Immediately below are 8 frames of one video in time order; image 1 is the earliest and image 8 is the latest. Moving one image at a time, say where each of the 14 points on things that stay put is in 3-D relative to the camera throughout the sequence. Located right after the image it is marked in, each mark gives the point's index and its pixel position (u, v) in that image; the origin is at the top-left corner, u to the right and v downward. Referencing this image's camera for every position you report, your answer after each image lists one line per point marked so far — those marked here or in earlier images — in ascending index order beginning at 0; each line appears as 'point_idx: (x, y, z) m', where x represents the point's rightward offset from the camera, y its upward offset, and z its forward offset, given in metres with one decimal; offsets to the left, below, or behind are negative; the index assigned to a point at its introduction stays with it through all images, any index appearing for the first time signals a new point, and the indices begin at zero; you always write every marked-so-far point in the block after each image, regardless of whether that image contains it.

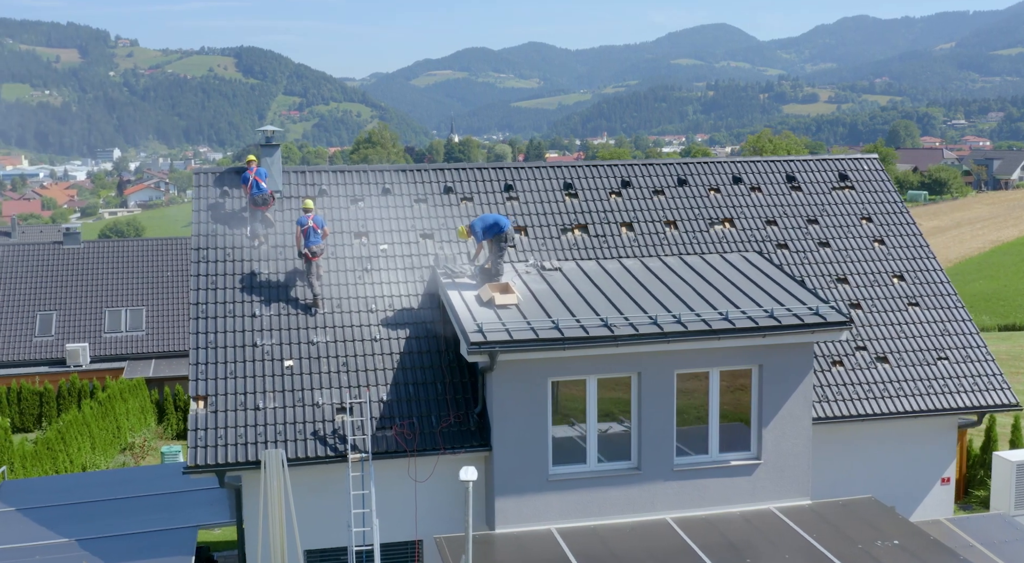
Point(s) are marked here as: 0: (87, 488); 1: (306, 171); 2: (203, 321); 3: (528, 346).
0: (-7.6, -3.6, +18.5) m
1: (-3.8, +2.0, +19.2) m
2: (-4.8, -0.6, +16.4) m
3: (+0.2, -0.9, +14.9) m
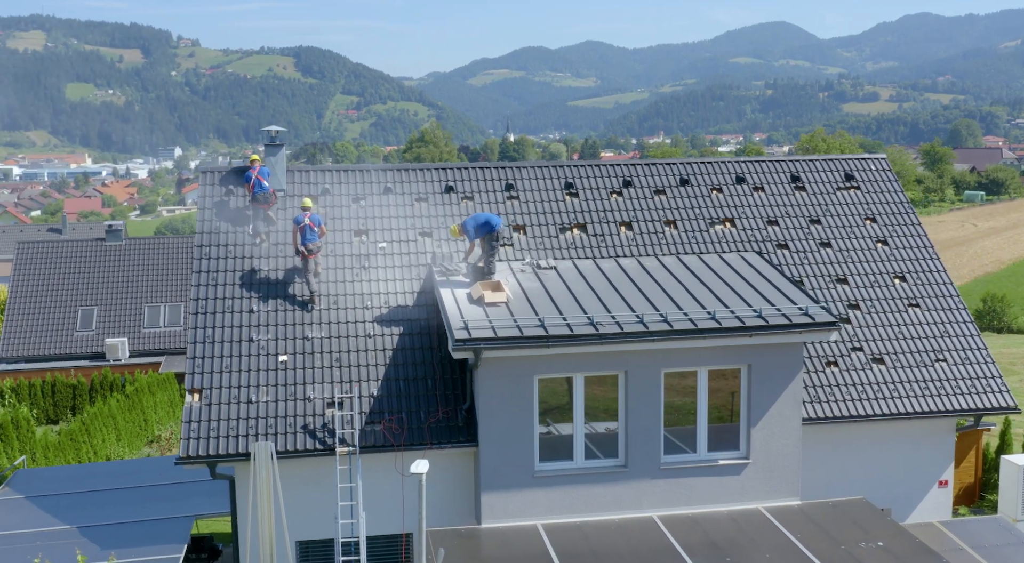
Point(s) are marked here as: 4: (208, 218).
0: (-7.6, -3.5, +19.1) m
1: (-3.8, +2.1, +19.5) m
2: (-5.0, -0.6, +16.8) m
3: (0.0, -0.9, +15.1) m
4: (-5.3, +1.1, +18.4) m
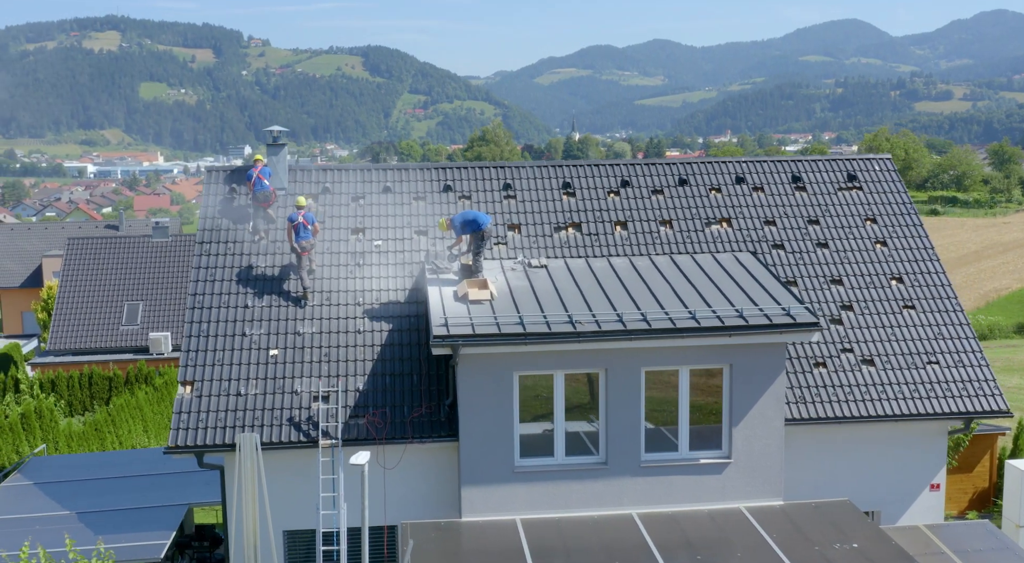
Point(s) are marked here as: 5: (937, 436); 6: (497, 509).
0: (-7.7, -3.4, +19.7) m
1: (-3.8, +2.1, +20.0) m
2: (-5.2, -0.5, +17.3) m
3: (-0.3, -0.8, +15.4) m
4: (-5.4, +1.2, +18.9) m
5: (+7.0, -2.6, +17.3) m
6: (-0.2, -3.4, +15.9) m
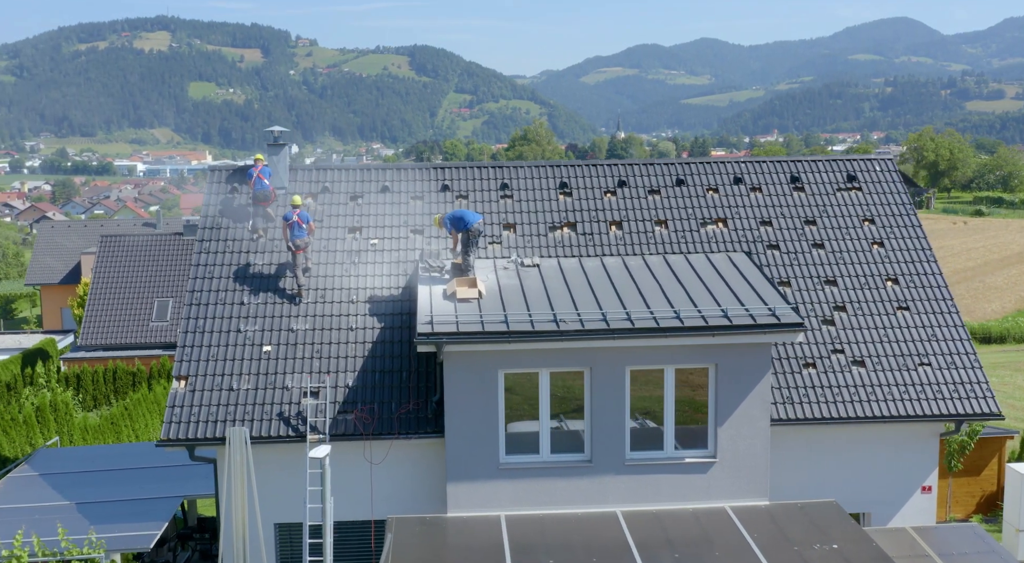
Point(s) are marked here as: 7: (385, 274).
0: (-7.8, -3.3, +20.2) m
1: (-3.9, +2.2, +20.3) m
2: (-5.3, -0.4, +17.7) m
3: (-0.6, -0.8, +15.6) m
4: (-5.5, +1.3, +19.3) m
5: (+6.8, -2.6, +17.2) m
6: (-0.5, -3.4, +16.1) m
7: (-2.2, +0.1, +18.4) m
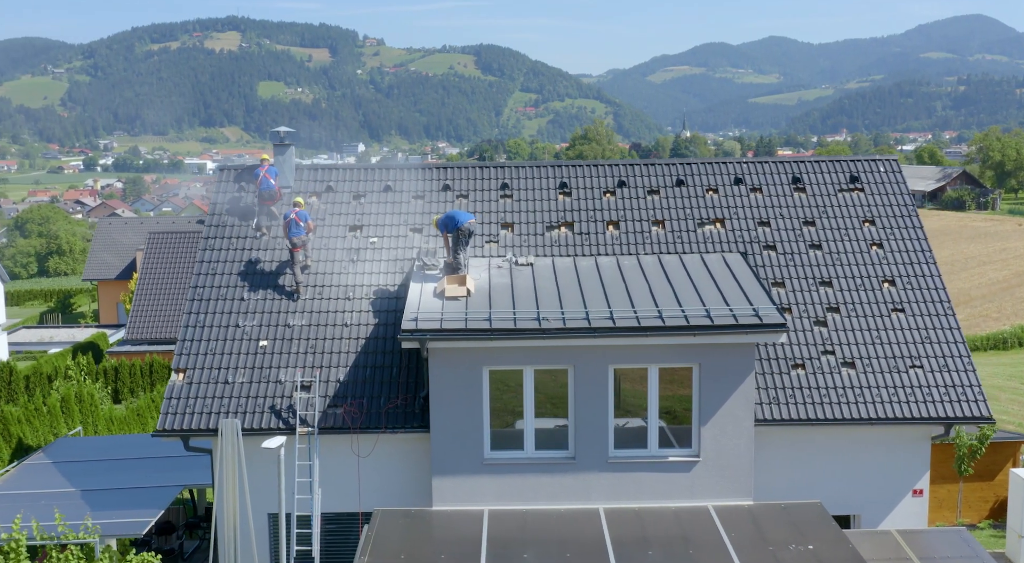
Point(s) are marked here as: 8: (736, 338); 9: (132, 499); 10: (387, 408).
0: (-7.8, -3.3, +20.9) m
1: (-3.9, +2.2, +20.8) m
2: (-5.5, -0.4, +18.3) m
3: (-0.8, -0.8, +15.8) m
4: (-5.6, +1.3, +19.8) m
5: (+6.6, -2.6, +17.1) m
6: (-0.7, -3.4, +16.4) m
7: (-2.3, +0.2, +18.7) m
8: (+3.4, -0.9, +16.0) m
9: (-6.3, -3.6, +17.2) m
10: (-2.0, -2.0, +16.7) m
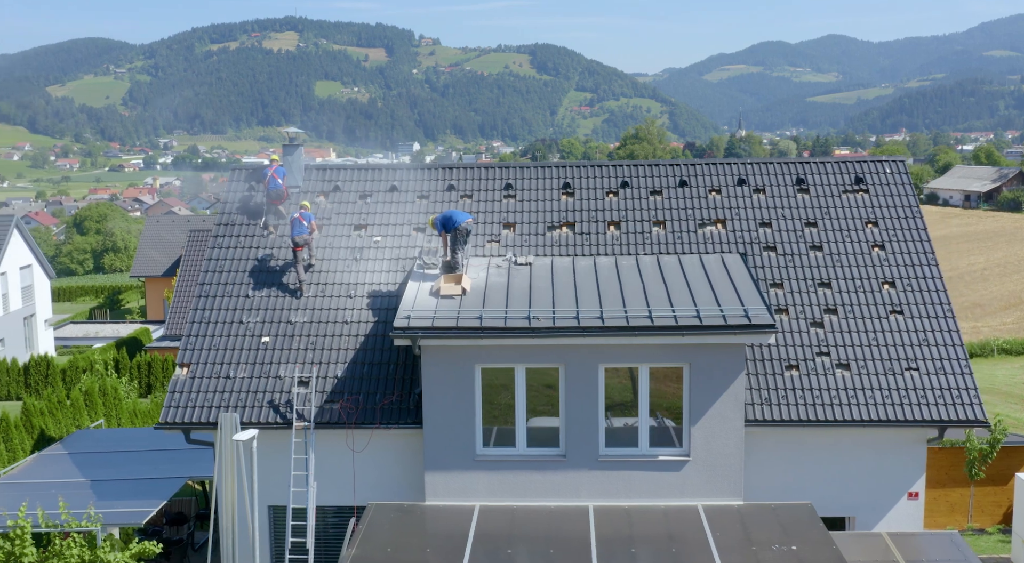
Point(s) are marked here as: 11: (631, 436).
0: (-7.7, -3.2, +21.5) m
1: (-3.8, +2.3, +21.1) m
2: (-5.5, -0.3, +18.7) m
3: (-1.0, -0.8, +16.1) m
4: (-5.5, +1.4, +20.3) m
5: (+6.5, -2.6, +17.0) m
6: (-0.9, -3.4, +16.6) m
7: (-2.3, +0.2, +19.1) m
8: (+3.3, -0.9, +16.1) m
9: (-6.3, -3.5, +17.7) m
10: (-2.1, -2.0, +17.0) m
11: (+1.9, -2.5, +16.7) m
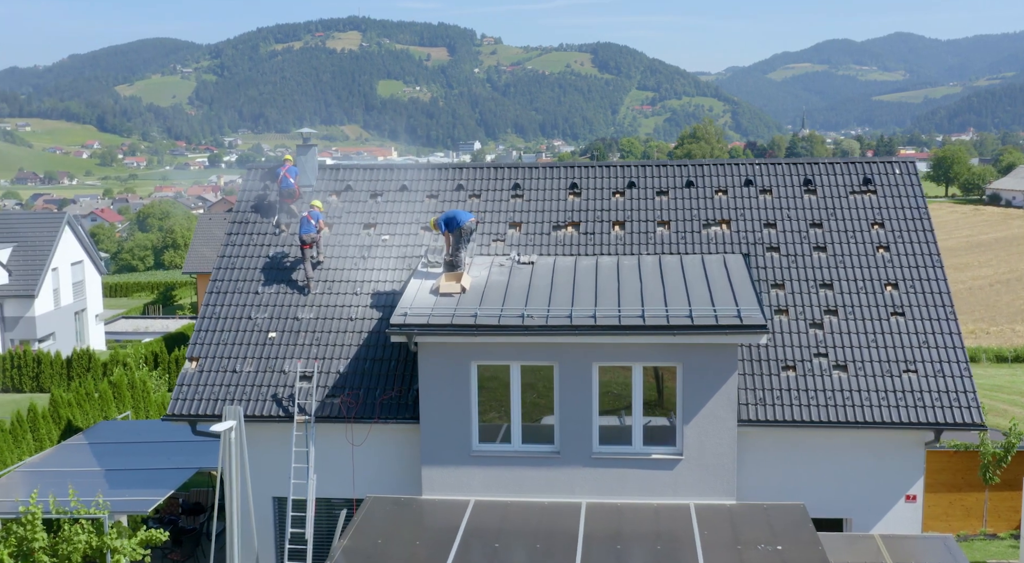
0: (-7.6, -3.1, +22.1) m
1: (-3.6, +2.3, +21.6) m
2: (-5.4, -0.3, +19.3) m
3: (-1.1, -0.8, +16.4) m
4: (-5.4, +1.4, +20.8) m
5: (+6.5, -2.7, +16.9) m
6: (-0.9, -3.4, +16.9) m
7: (-2.2, +0.2, +19.4) m
8: (+3.2, -0.9, +16.2) m
9: (-6.4, -3.5, +18.3) m
10: (-2.2, -2.0, +17.4) m
11: (+1.8, -2.5, +16.8) m
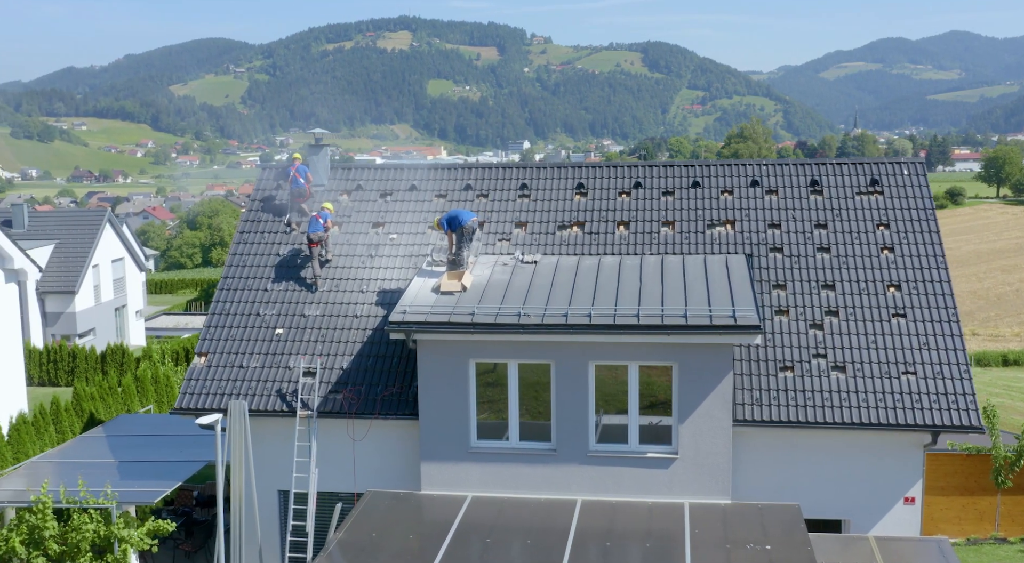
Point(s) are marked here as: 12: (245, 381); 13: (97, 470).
0: (-7.4, -3.0, +22.6) m
1: (-3.4, +2.4, +21.9) m
2: (-5.4, -0.2, +19.7) m
3: (-1.1, -0.7, +16.7) m
4: (-5.2, +1.5, +21.3) m
5: (+6.4, -2.7, +16.9) m
6: (-1.0, -3.3, +17.2) m
7: (-2.2, +0.3, +19.7) m
8: (+3.1, -0.9, +16.2) m
9: (-6.4, -3.4, +18.8) m
10: (-2.2, -1.9, +17.7) m
11: (+1.8, -2.4, +17.0) m
12: (-4.6, -1.7, +18.2) m
13: (-7.5, -3.4, +19.0) m
